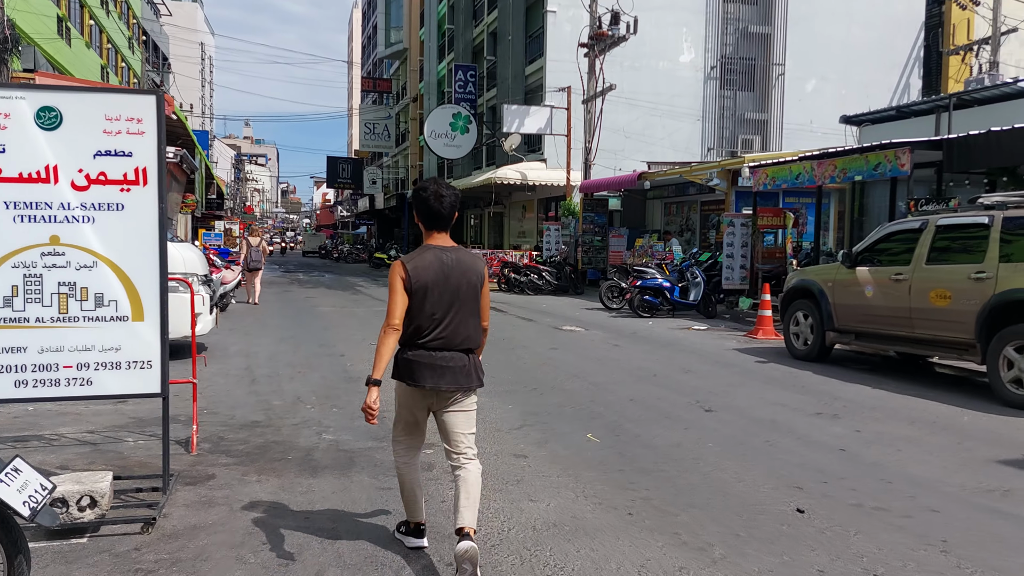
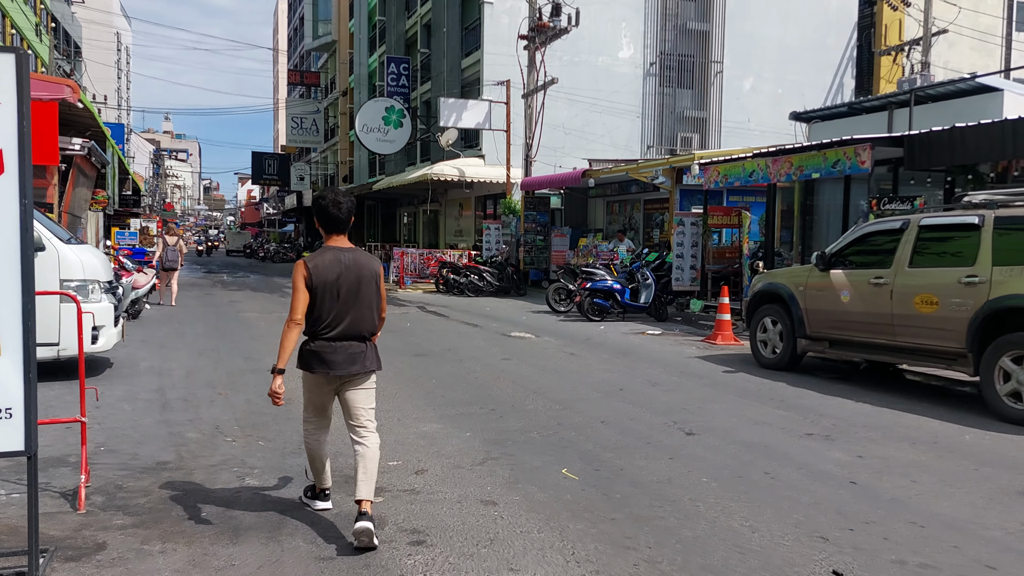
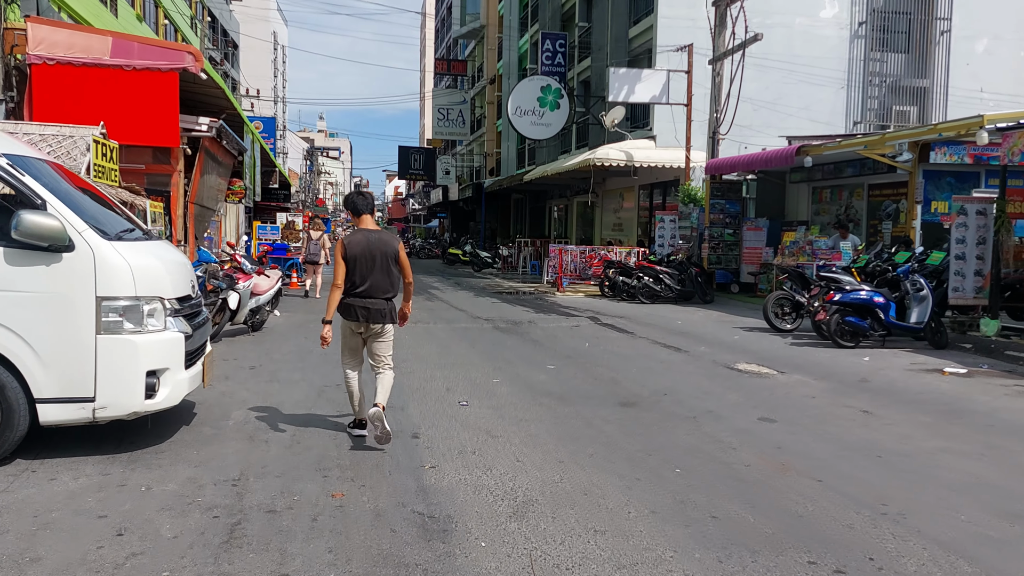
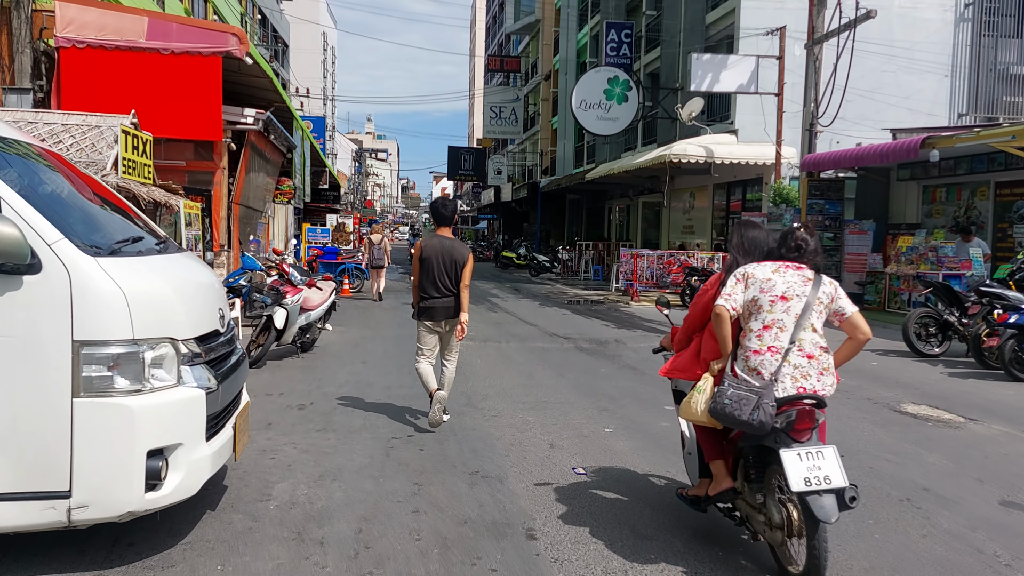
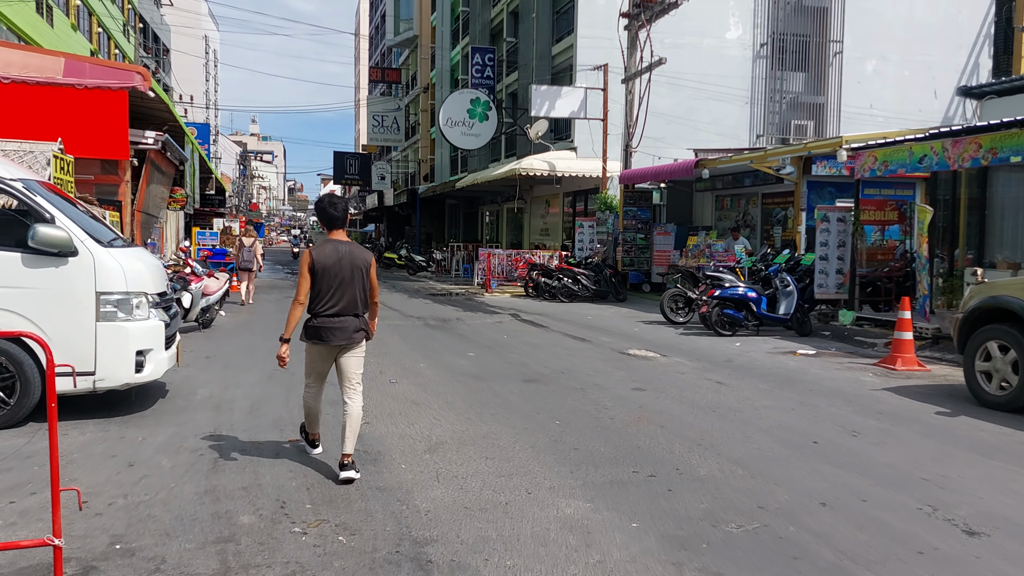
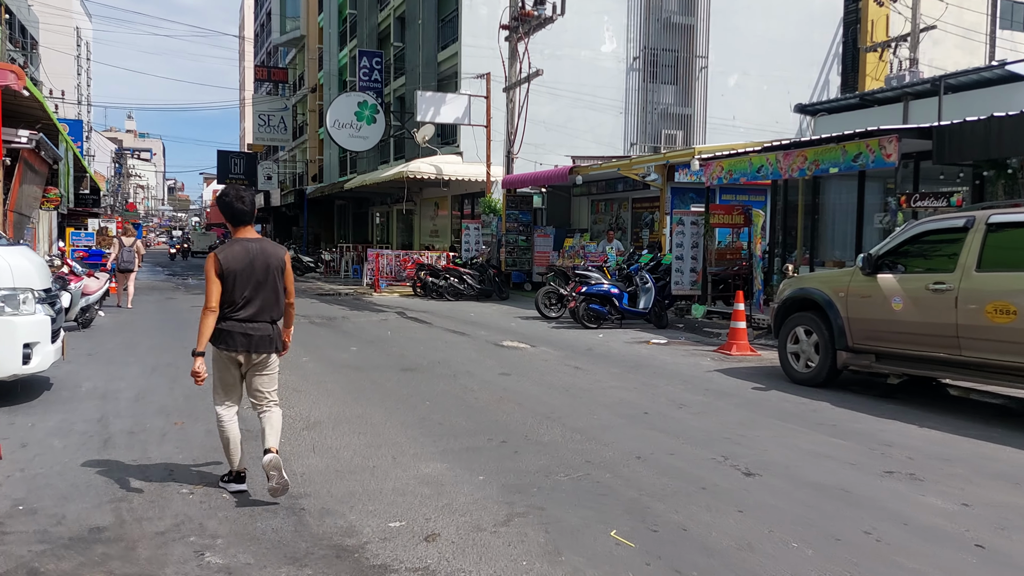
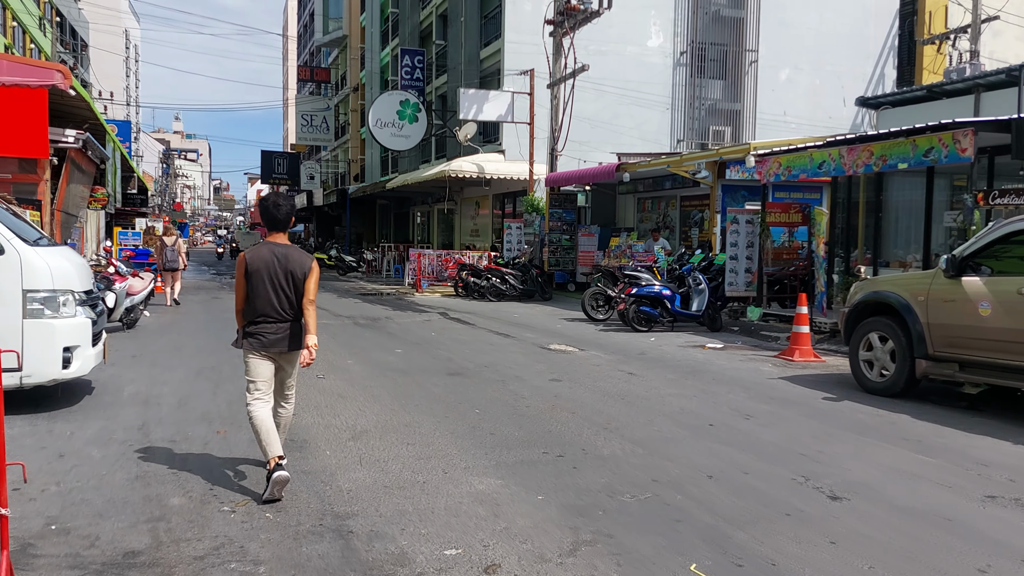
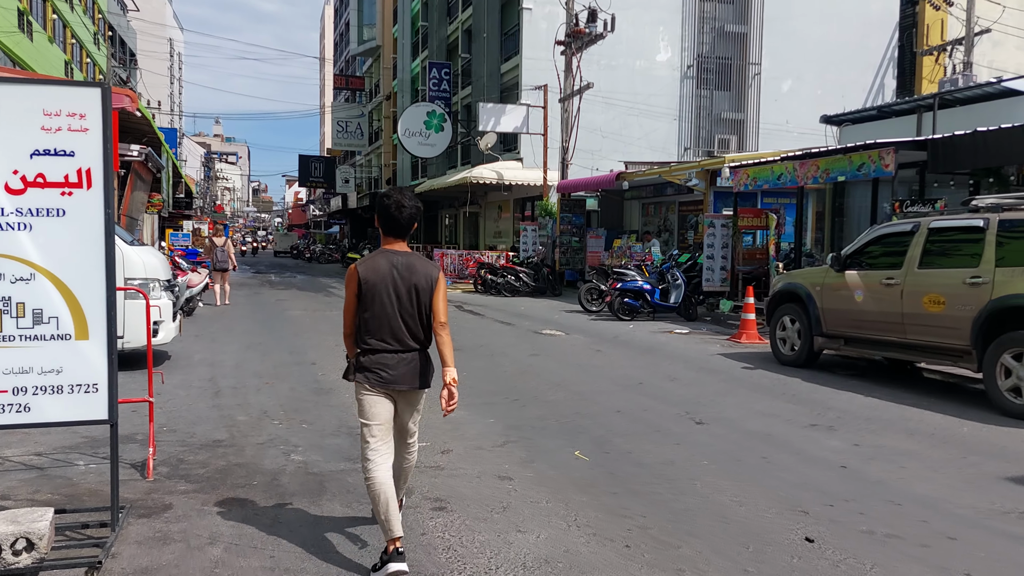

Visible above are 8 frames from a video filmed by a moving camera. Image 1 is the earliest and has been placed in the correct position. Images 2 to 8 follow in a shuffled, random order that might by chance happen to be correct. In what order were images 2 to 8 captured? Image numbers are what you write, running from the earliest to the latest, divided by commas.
8, 2, 6, 7, 5, 3, 4
